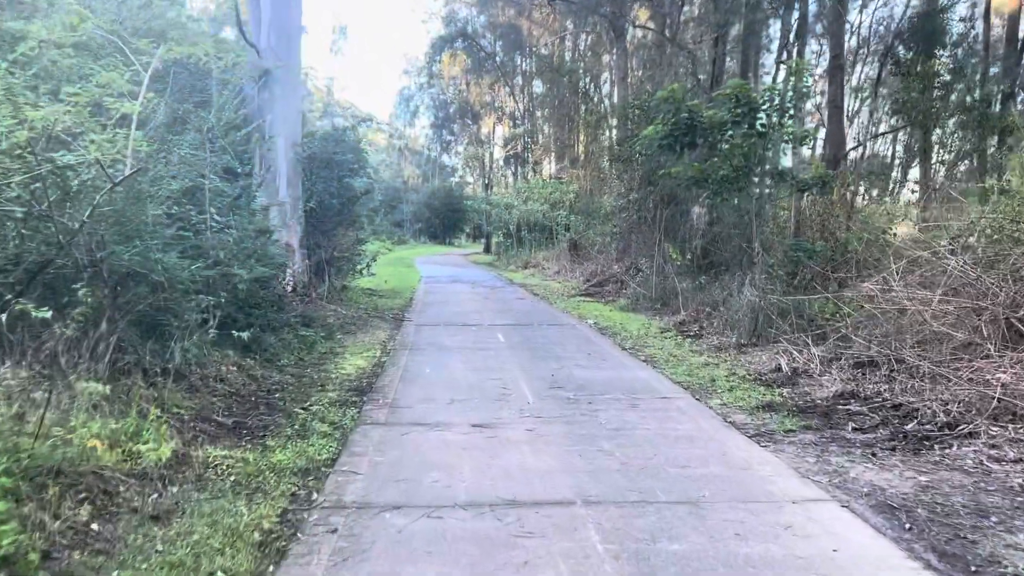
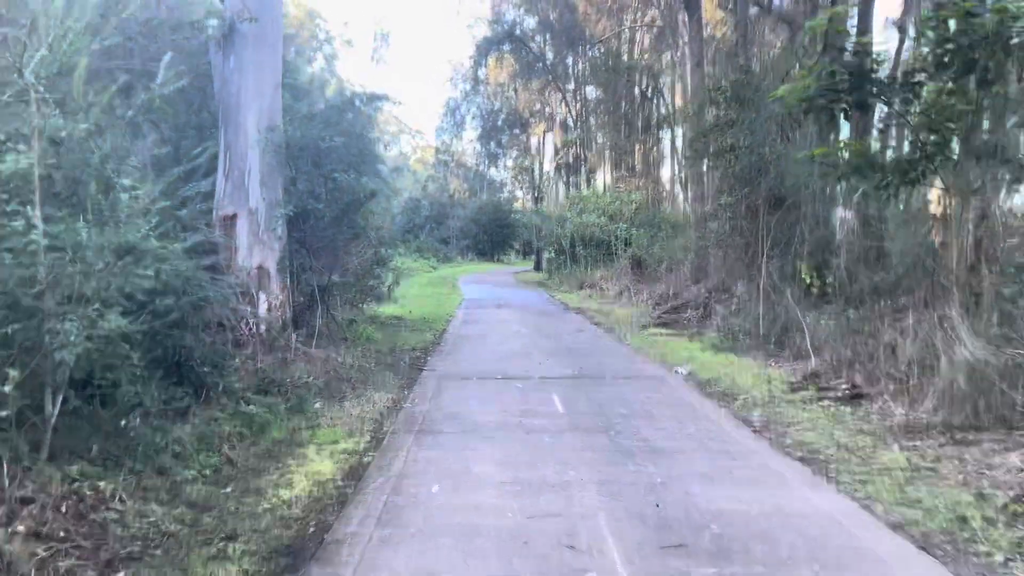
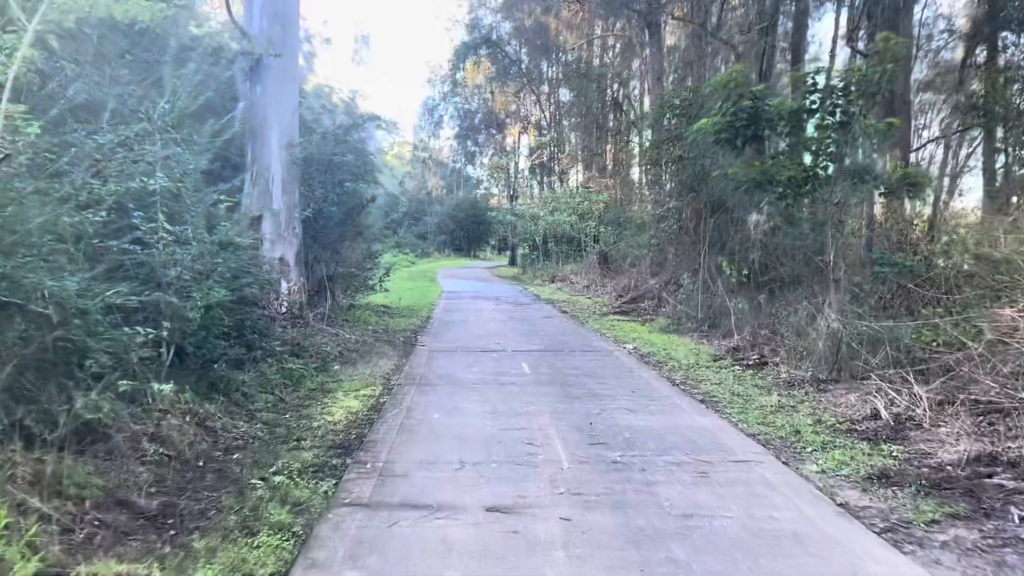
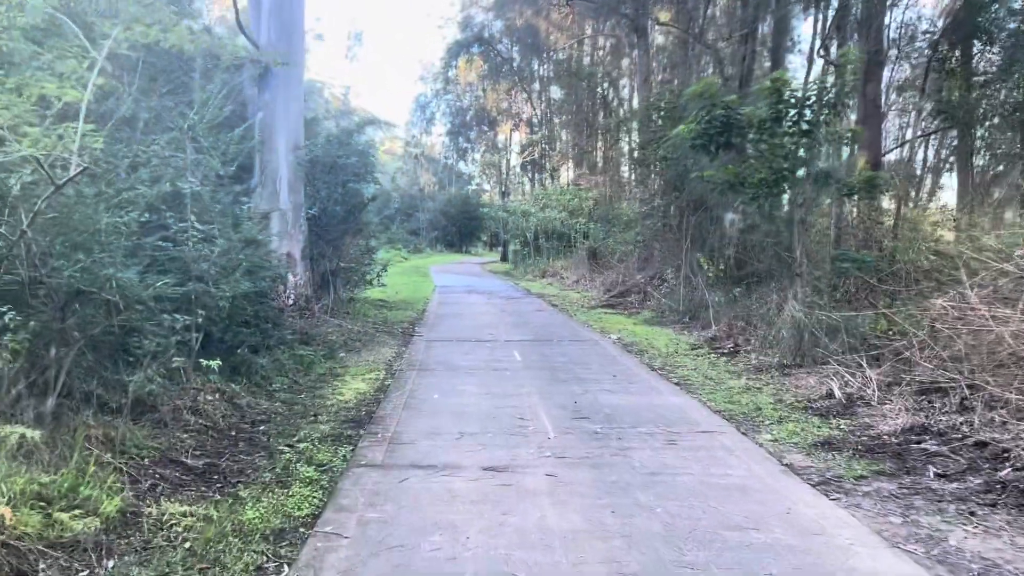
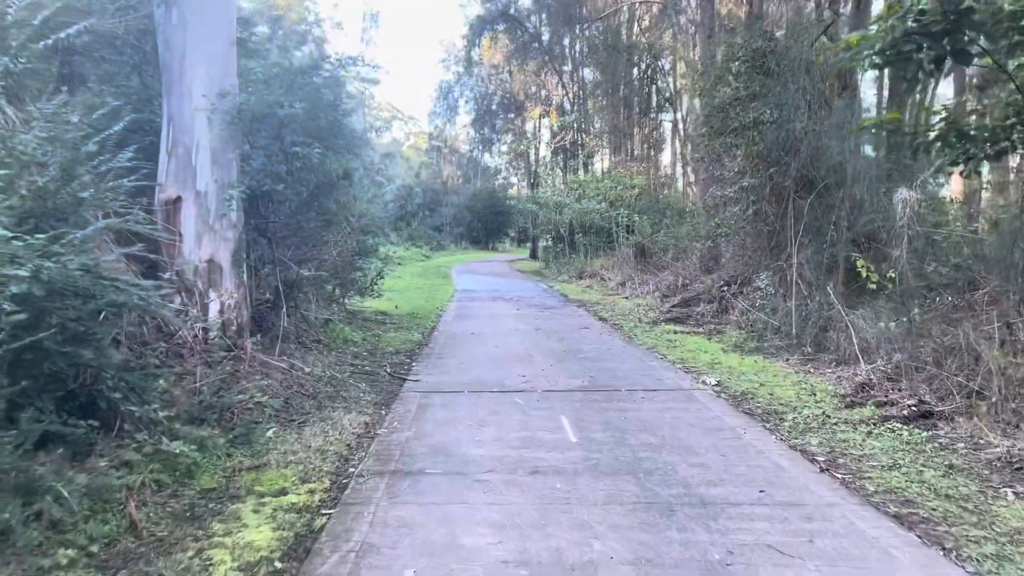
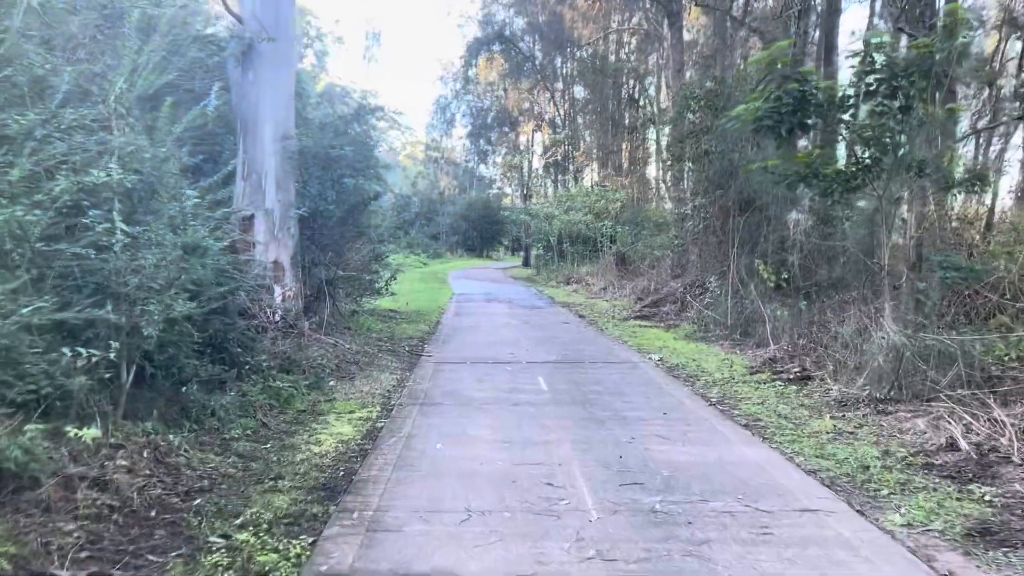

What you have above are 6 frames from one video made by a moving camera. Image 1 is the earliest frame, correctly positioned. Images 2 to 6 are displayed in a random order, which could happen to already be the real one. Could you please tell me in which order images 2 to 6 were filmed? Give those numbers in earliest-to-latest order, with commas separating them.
4, 3, 6, 2, 5
